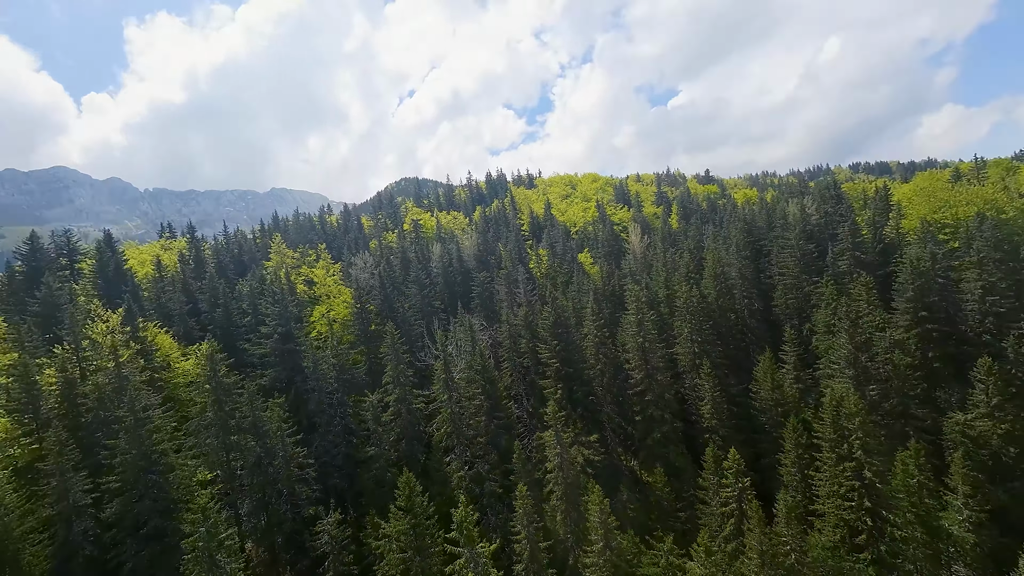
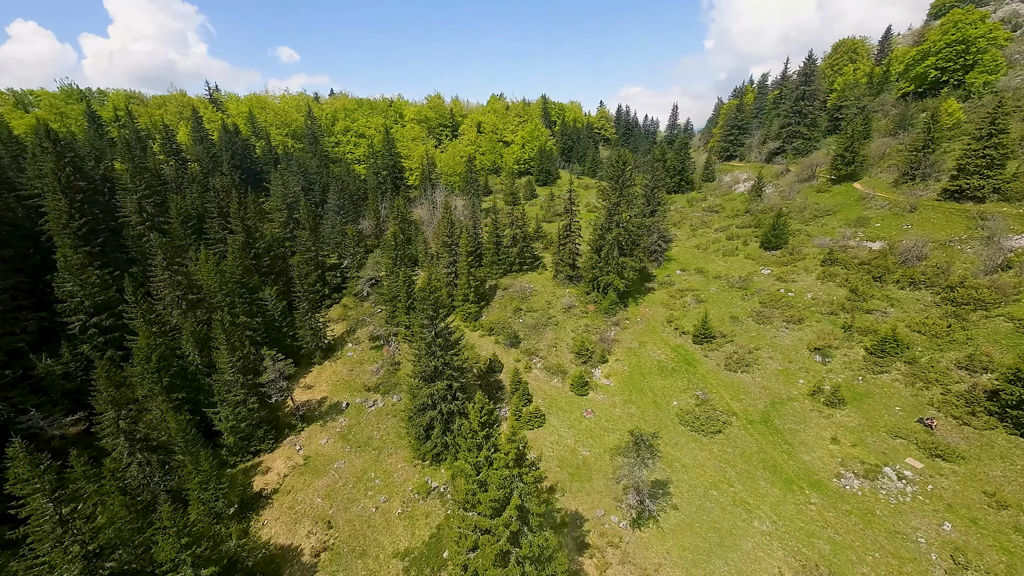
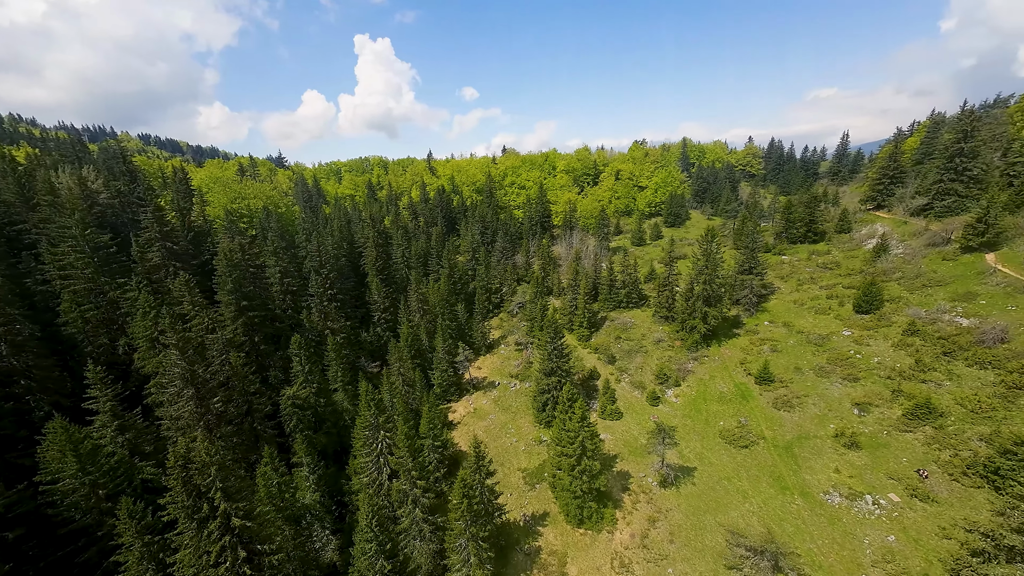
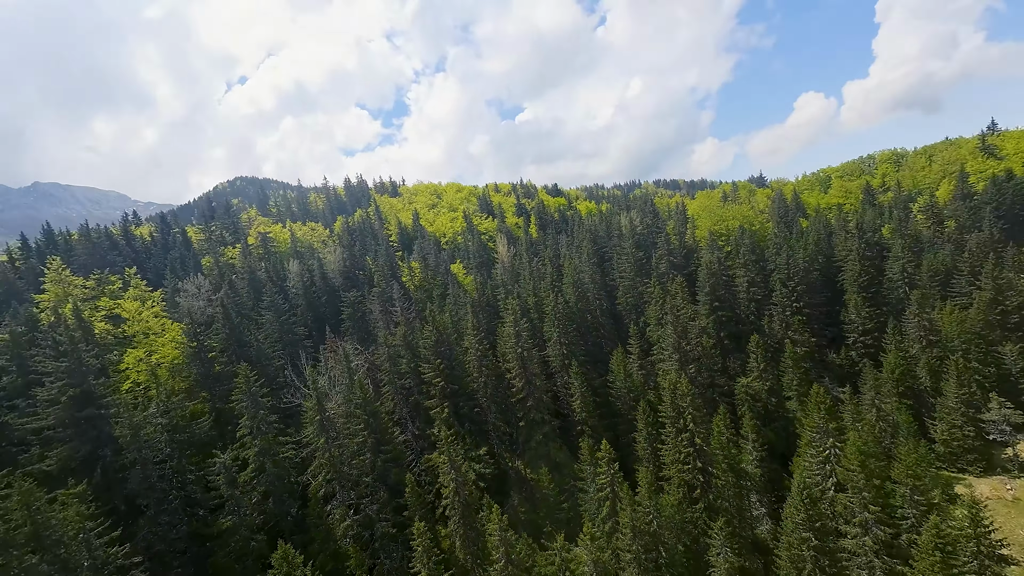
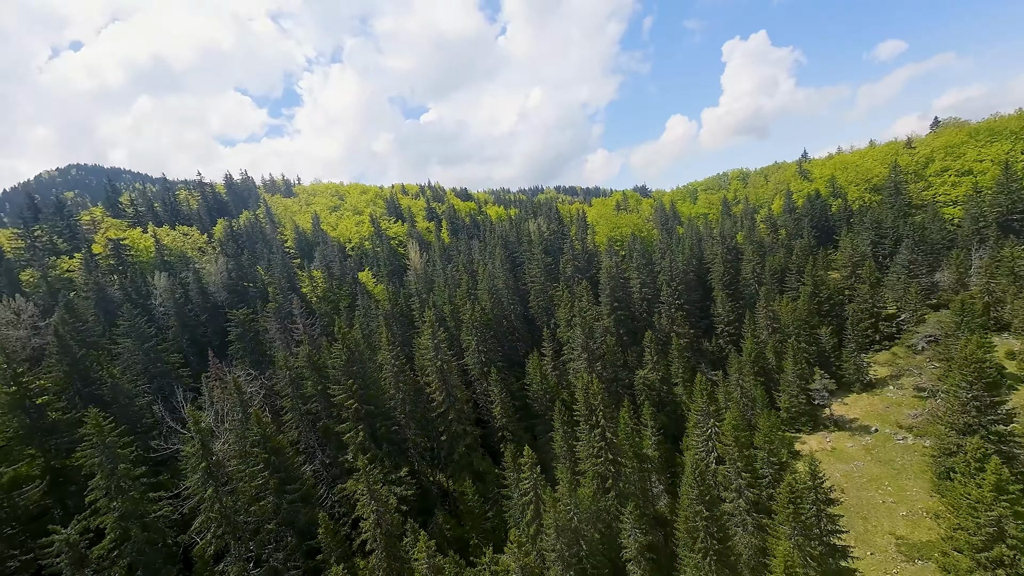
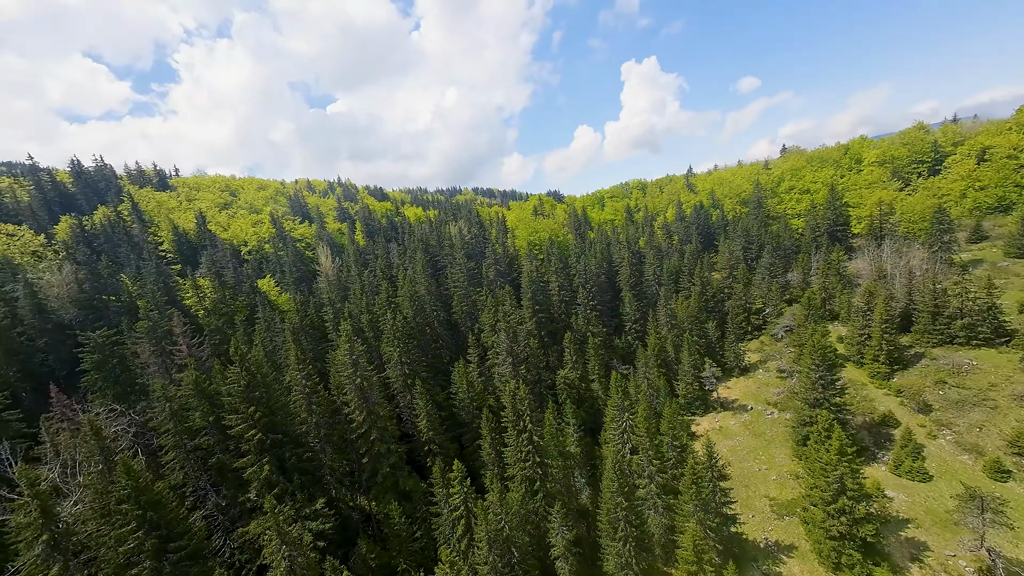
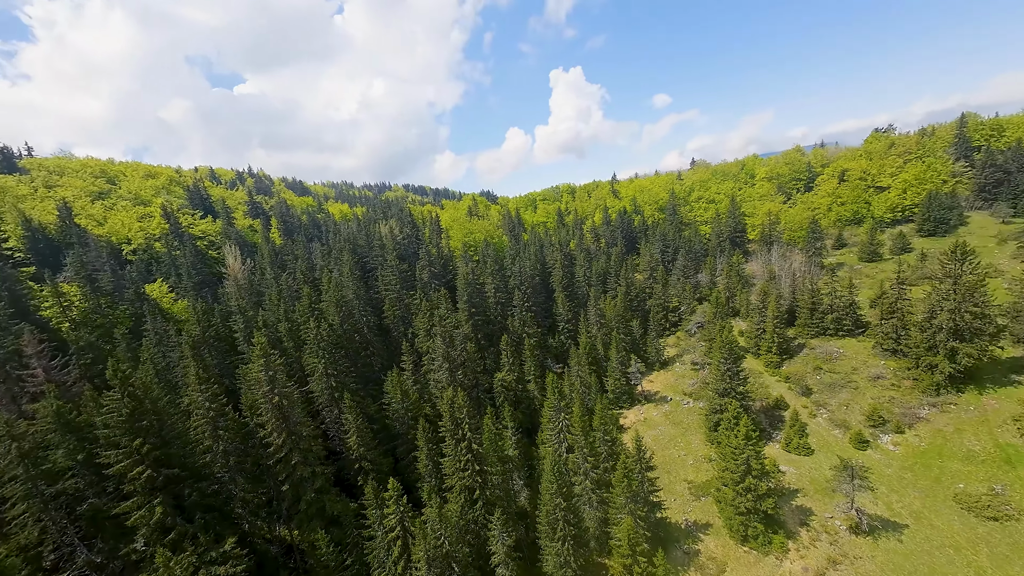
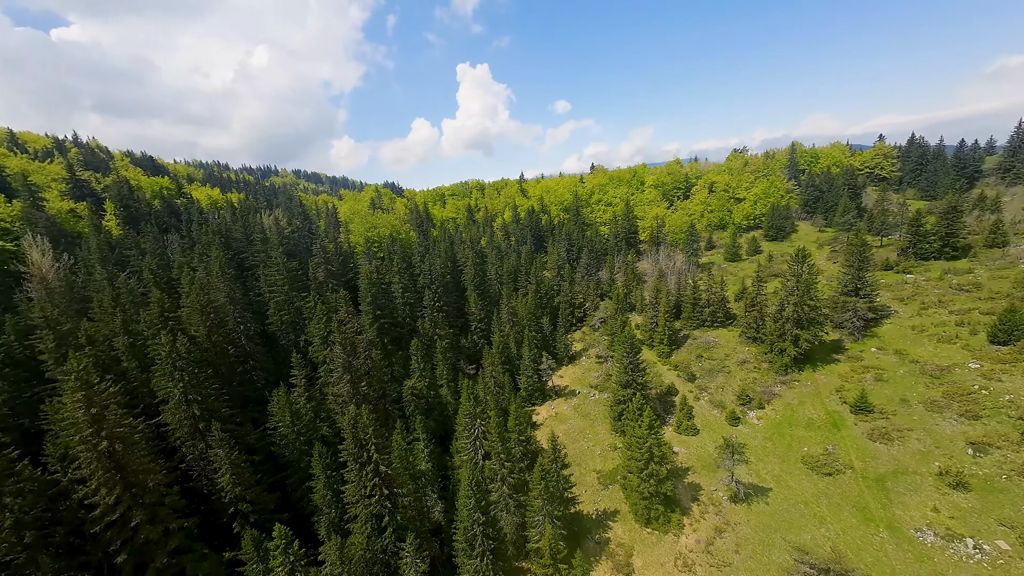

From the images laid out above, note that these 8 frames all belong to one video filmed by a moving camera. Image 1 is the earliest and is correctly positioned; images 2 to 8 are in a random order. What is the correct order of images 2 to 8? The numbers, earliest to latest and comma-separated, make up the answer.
4, 5, 6, 7, 8, 3, 2
